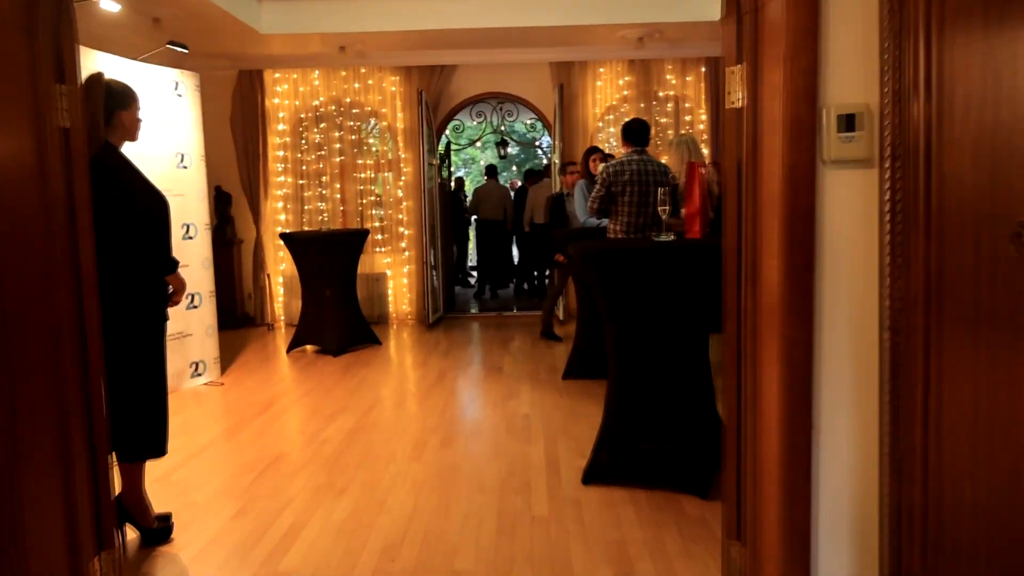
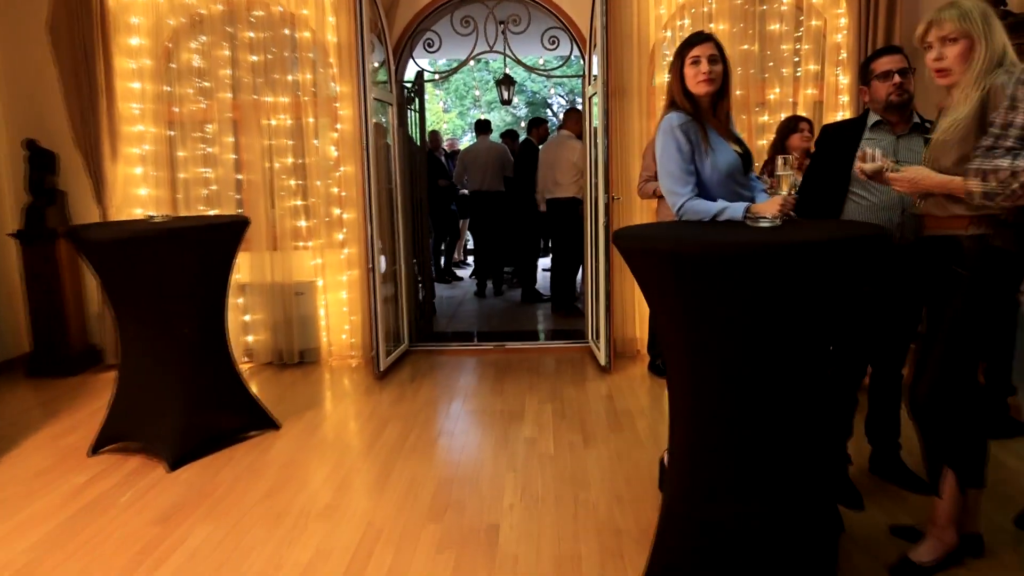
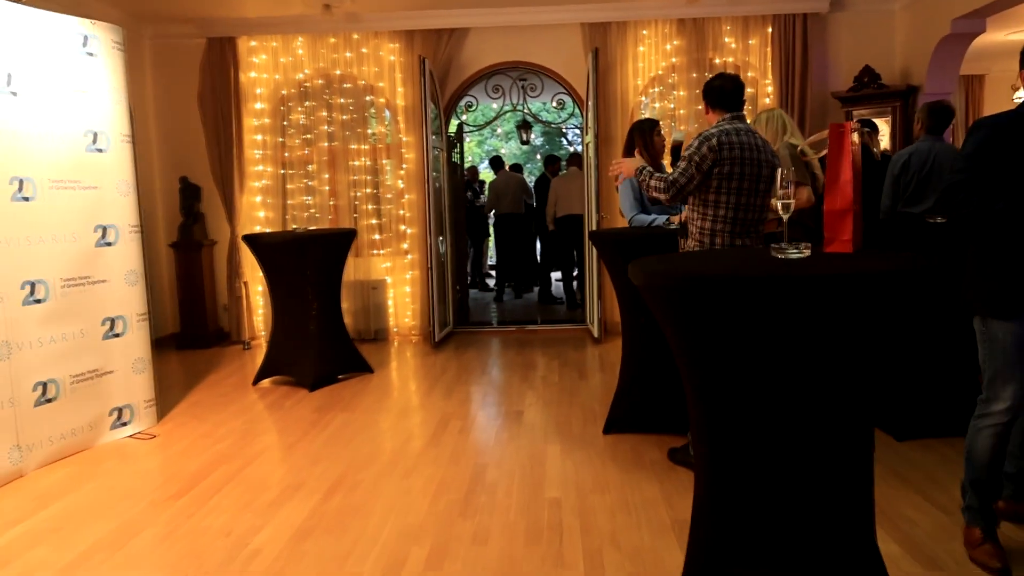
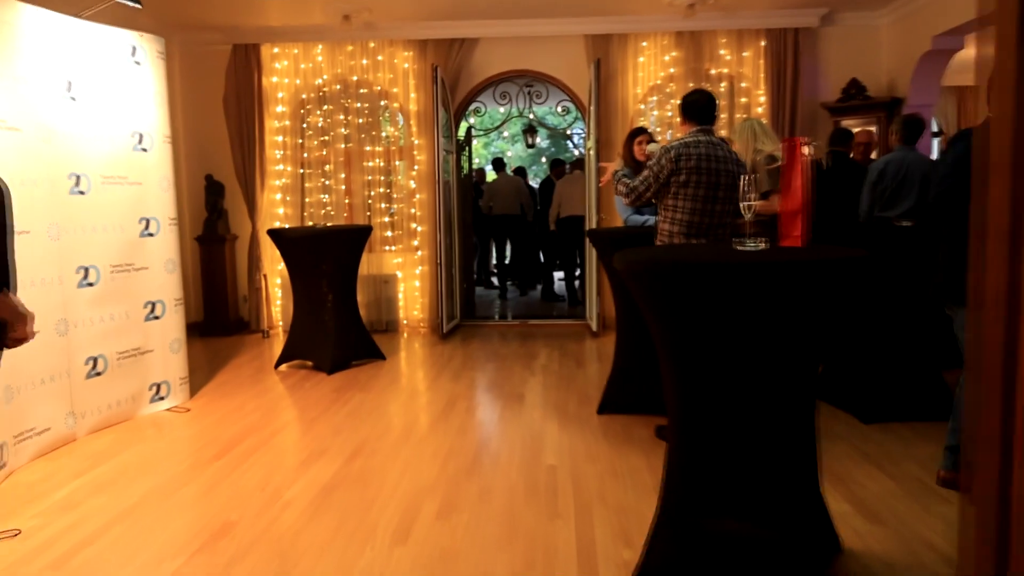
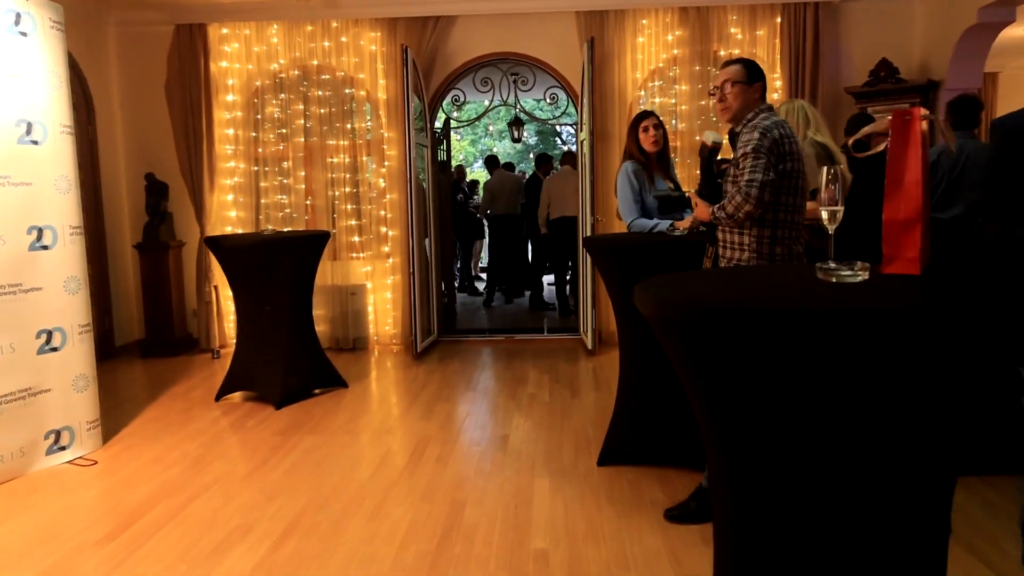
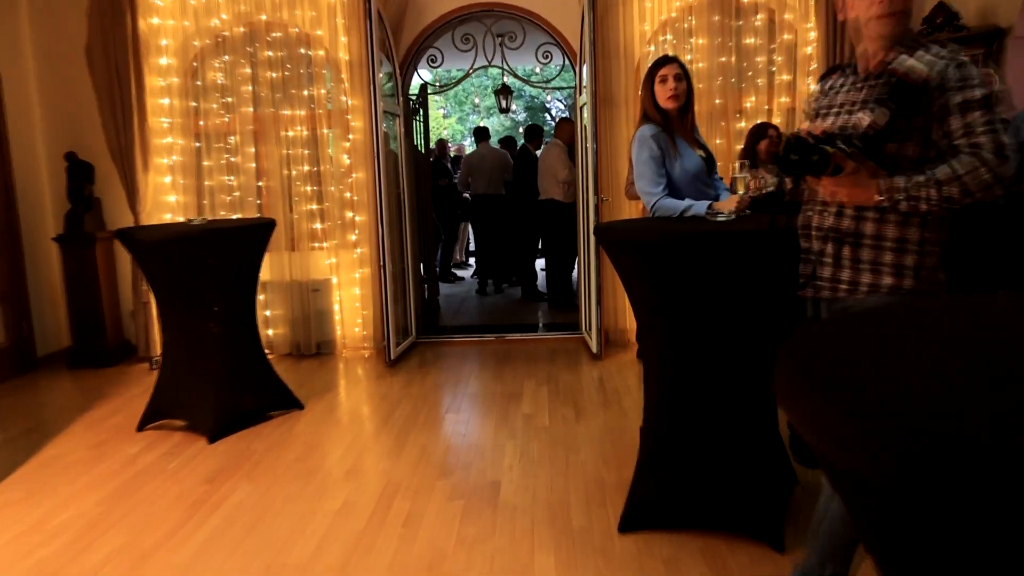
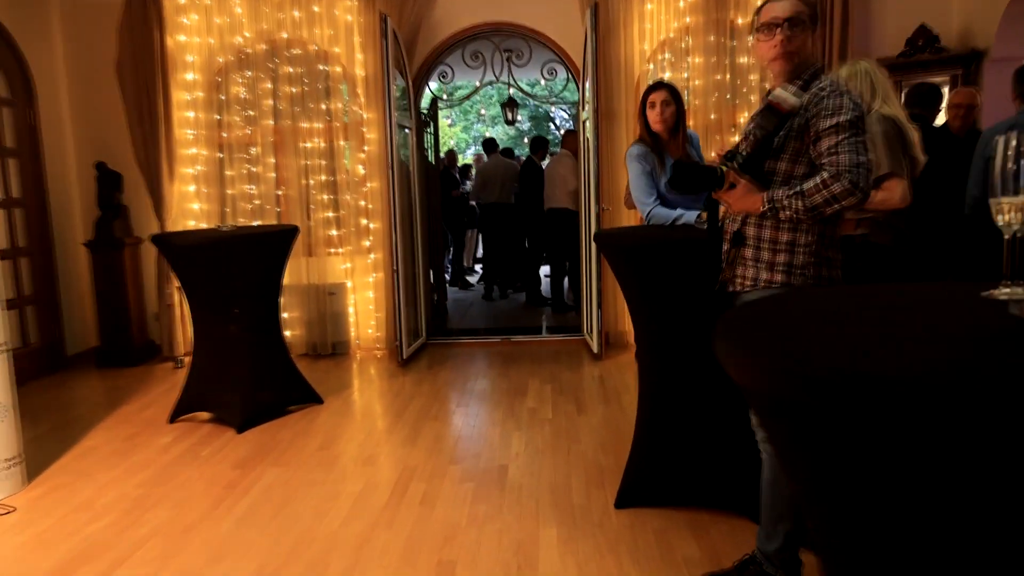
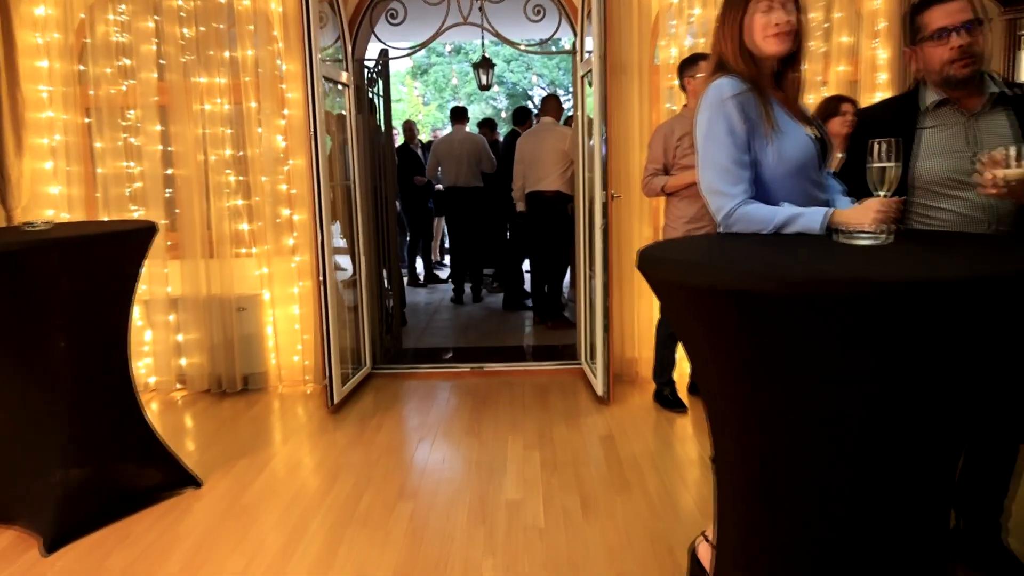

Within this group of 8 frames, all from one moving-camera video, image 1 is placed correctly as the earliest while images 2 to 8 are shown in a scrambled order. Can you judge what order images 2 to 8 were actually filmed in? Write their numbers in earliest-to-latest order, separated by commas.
4, 3, 5, 7, 6, 2, 8
